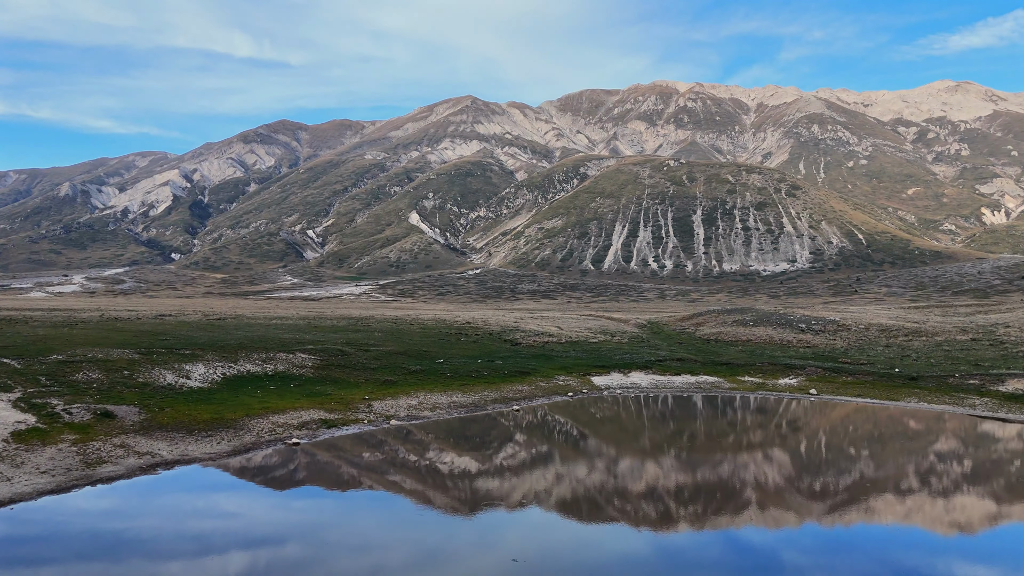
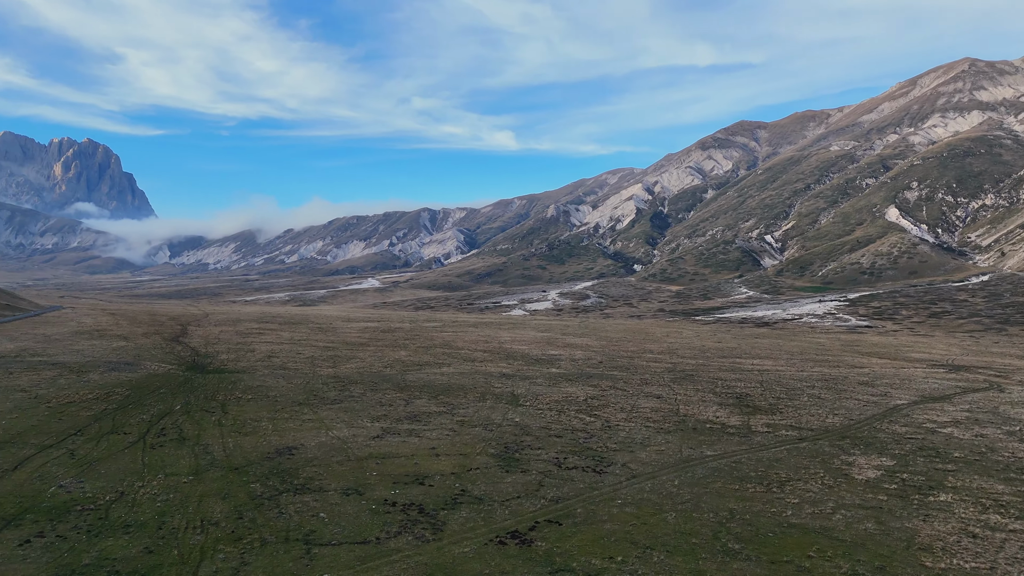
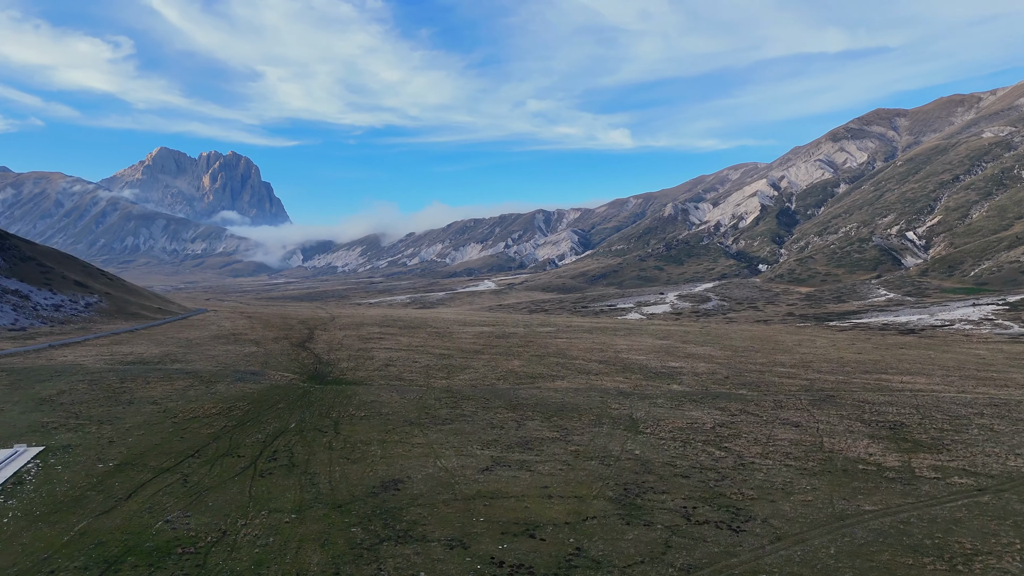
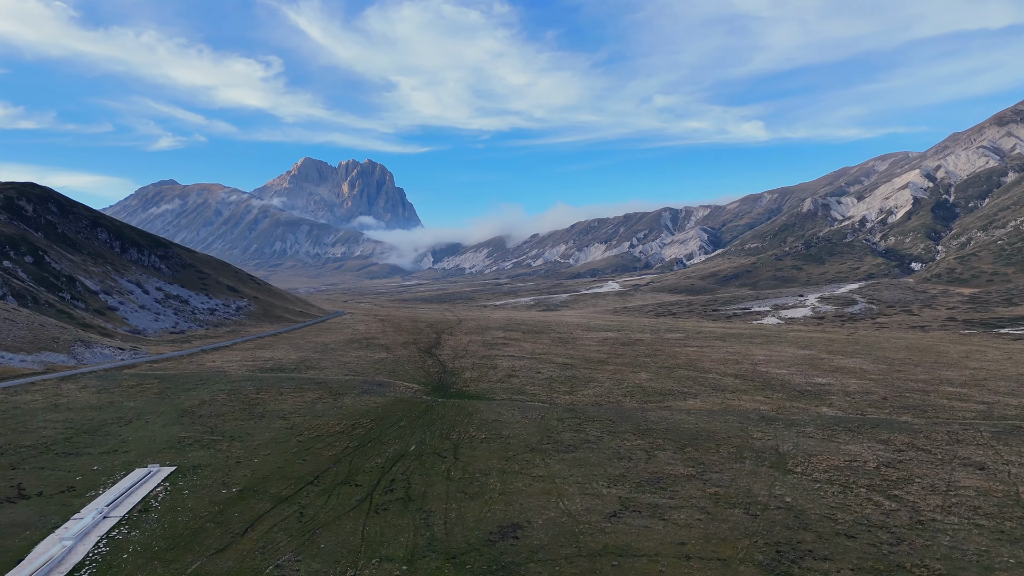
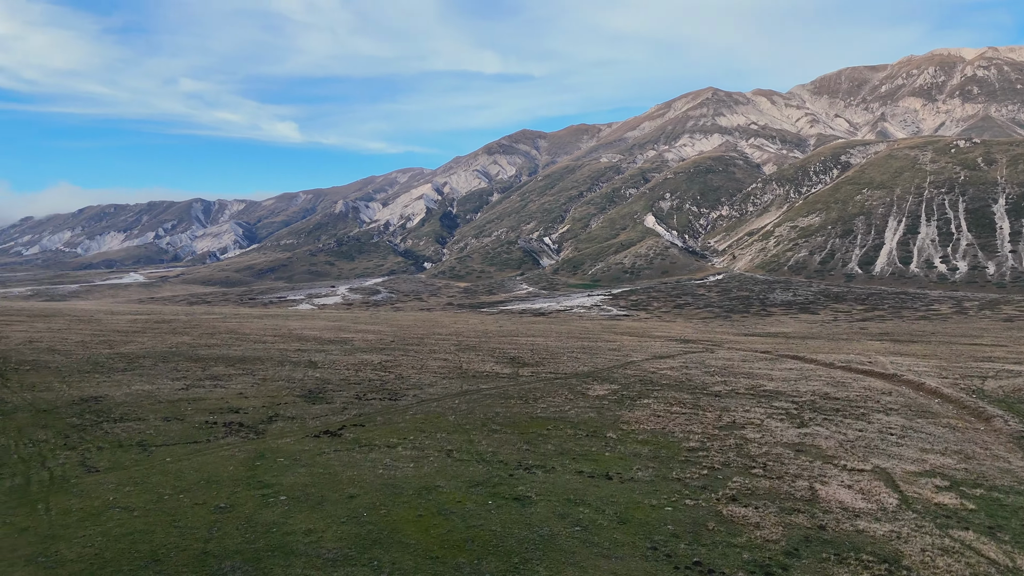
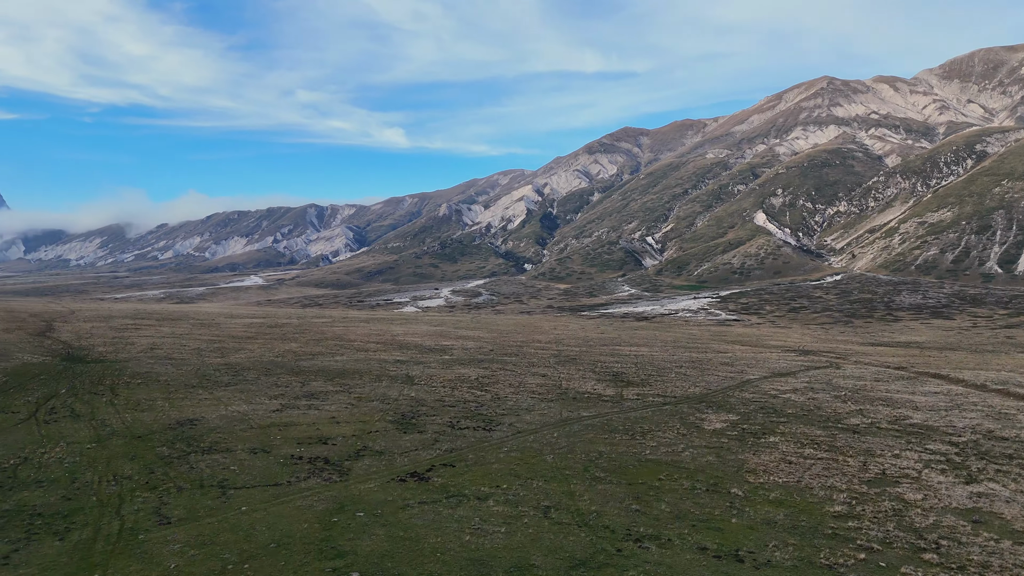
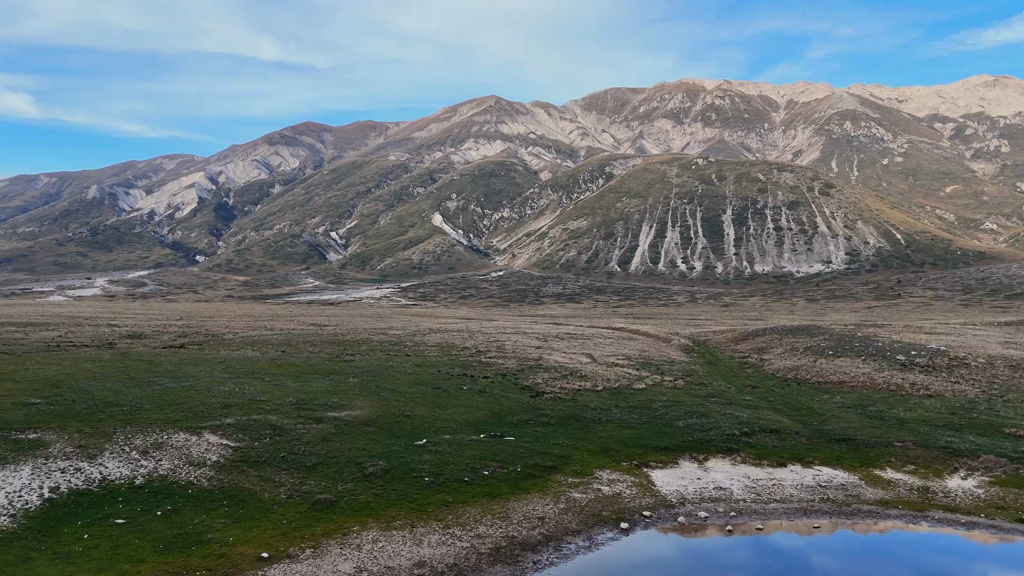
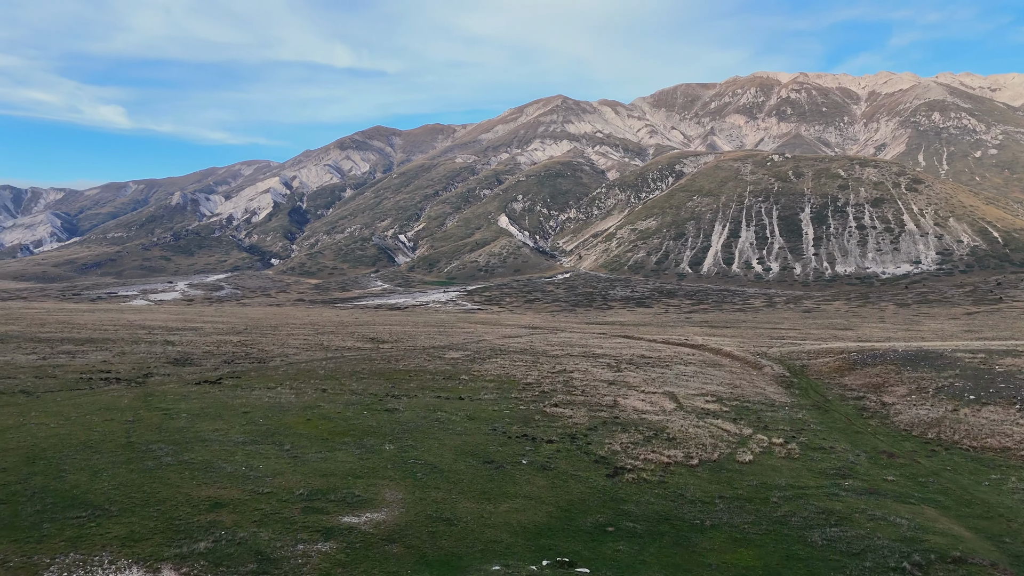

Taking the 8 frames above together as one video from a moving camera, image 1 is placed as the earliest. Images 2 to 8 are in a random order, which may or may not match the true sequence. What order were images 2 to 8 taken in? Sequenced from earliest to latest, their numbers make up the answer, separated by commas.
7, 8, 5, 6, 2, 3, 4
